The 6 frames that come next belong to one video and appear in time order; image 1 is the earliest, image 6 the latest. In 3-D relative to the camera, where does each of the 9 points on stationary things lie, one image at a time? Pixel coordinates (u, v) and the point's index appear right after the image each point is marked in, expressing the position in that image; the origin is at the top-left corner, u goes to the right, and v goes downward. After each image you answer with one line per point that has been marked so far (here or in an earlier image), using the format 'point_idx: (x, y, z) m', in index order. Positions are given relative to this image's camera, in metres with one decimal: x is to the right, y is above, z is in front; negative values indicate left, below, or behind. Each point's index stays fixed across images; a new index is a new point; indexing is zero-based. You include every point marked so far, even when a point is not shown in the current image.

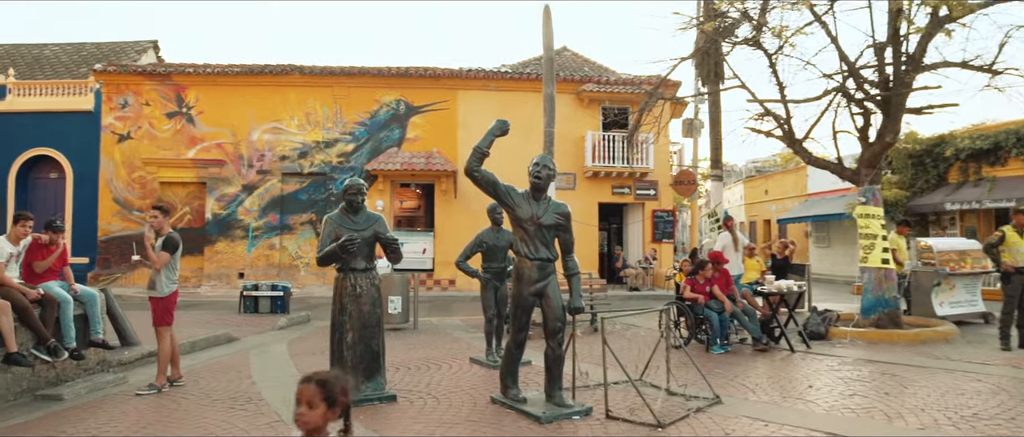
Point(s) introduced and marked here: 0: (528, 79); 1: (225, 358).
0: (+0.4, +3.7, +19.6) m
1: (-3.3, -1.6, +8.4) m
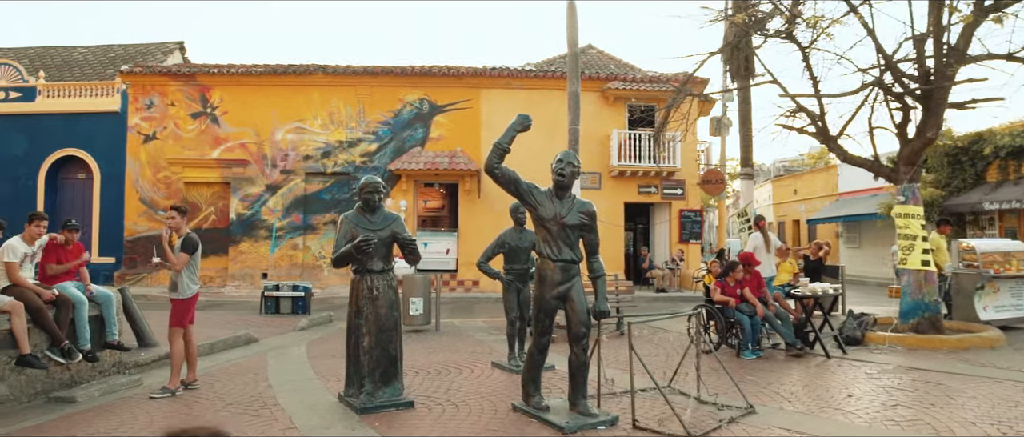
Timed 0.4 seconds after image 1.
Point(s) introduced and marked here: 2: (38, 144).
0: (+1.1, +3.7, +19.4) m
1: (-3.0, -1.6, +8.3) m
2: (-12.8, +2.0, +19.9) m
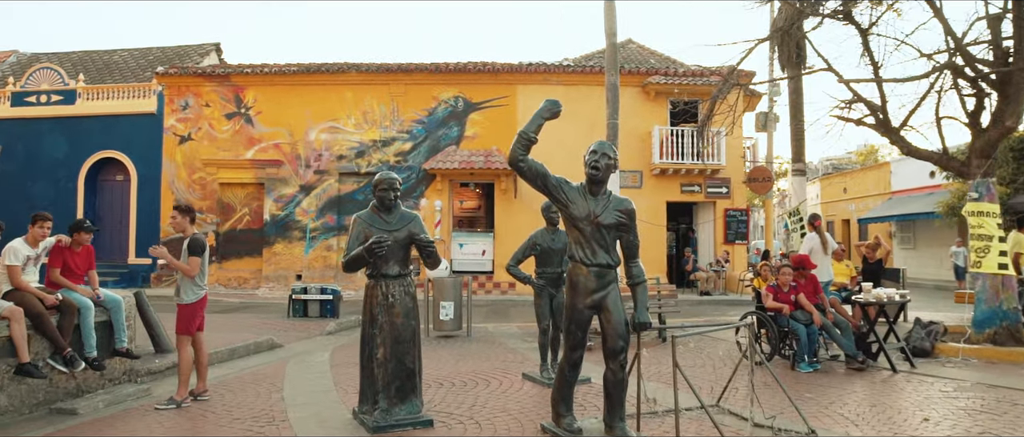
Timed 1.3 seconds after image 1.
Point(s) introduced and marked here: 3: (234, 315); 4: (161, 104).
0: (+2.0, +3.7, +18.7) m
1: (-2.7, -1.6, +7.9) m
2: (-11.8, +2.0, +20.0) m
3: (-5.1, -1.8, +13.6) m
4: (-9.2, +3.0, +19.4) m
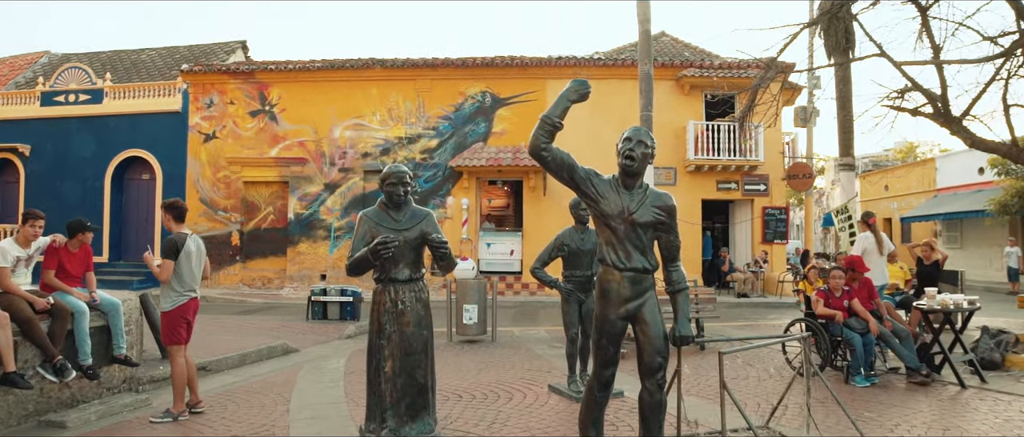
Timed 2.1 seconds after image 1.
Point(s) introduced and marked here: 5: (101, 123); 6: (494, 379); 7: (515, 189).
0: (+2.7, +3.8, +18.1) m
1: (-2.4, -1.6, +7.4) m
2: (-11.0, +2.0, +20.0) m
3: (-4.6, -1.8, +13.2) m
4: (-8.5, +3.0, +19.2) m
5: (-11.1, +2.6, +19.9) m
6: (-0.2, -1.6, +7.2) m
7: (+0.1, +0.7, +18.4) m
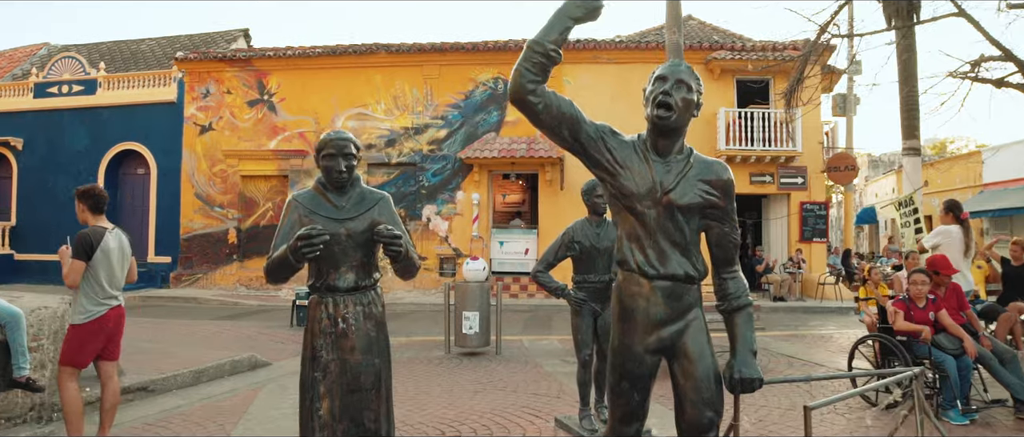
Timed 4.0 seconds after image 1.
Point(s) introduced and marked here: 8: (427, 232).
0: (+3.0, +3.9, +16.6) m
1: (-2.4, -1.5, +6.2) m
2: (-10.6, +2.1, +18.9) m
3: (-4.4, -1.7, +12.0) m
4: (-8.1, +3.1, +18.1) m
5: (-10.7, +2.7, +18.9) m
6: (-0.2, -1.5, +5.9) m
7: (+0.4, +0.8, +17.1) m
8: (-1.9, -0.3, +16.8) m
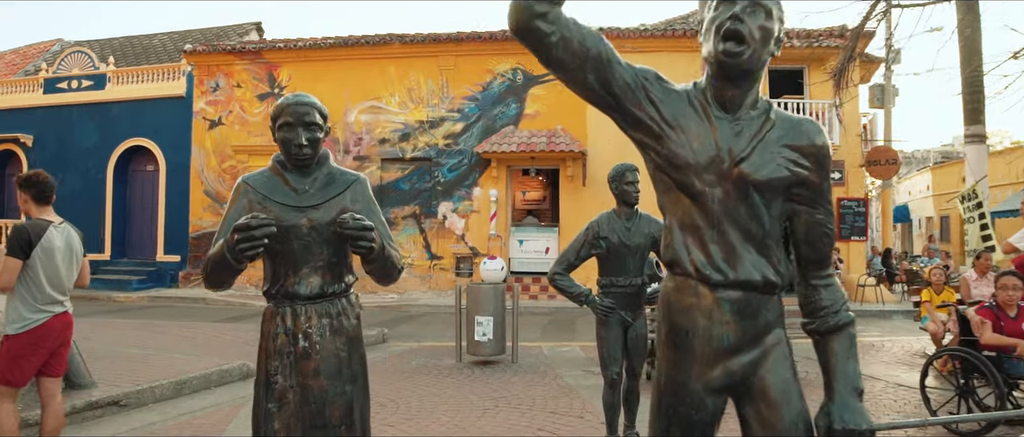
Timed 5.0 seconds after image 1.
0: (+3.5, +3.9, +15.8) m
1: (-2.3, -1.5, +5.5) m
2: (-10.2, +2.1, +18.5) m
3: (-4.2, -1.6, +11.4) m
4: (-7.6, +3.2, +17.5) m
5: (-10.2, +2.7, +18.5) m
6: (-0.1, -1.4, +5.1) m
7: (+0.8, +0.9, +16.3) m
8: (-1.5, -0.3, +16.1) m
